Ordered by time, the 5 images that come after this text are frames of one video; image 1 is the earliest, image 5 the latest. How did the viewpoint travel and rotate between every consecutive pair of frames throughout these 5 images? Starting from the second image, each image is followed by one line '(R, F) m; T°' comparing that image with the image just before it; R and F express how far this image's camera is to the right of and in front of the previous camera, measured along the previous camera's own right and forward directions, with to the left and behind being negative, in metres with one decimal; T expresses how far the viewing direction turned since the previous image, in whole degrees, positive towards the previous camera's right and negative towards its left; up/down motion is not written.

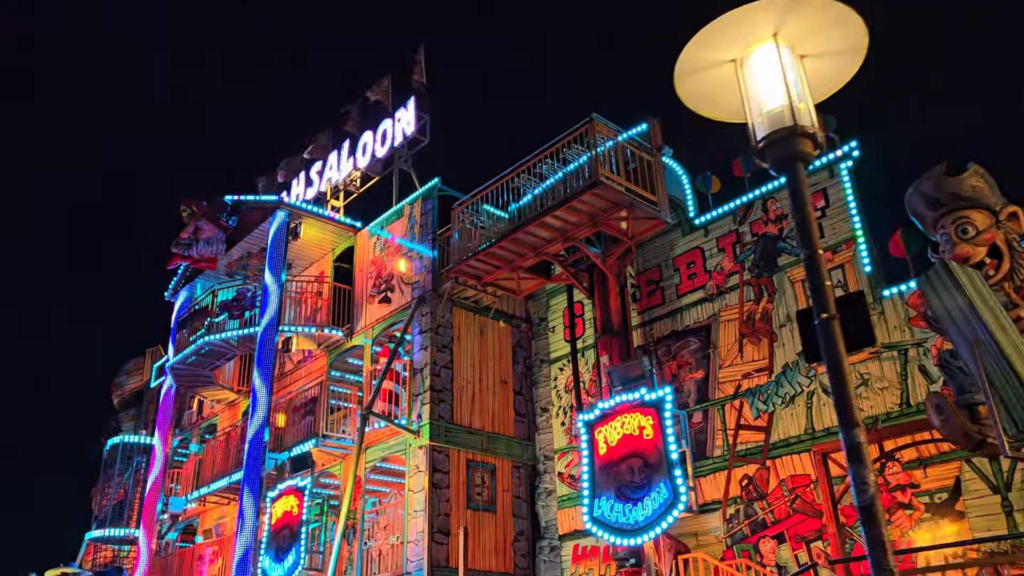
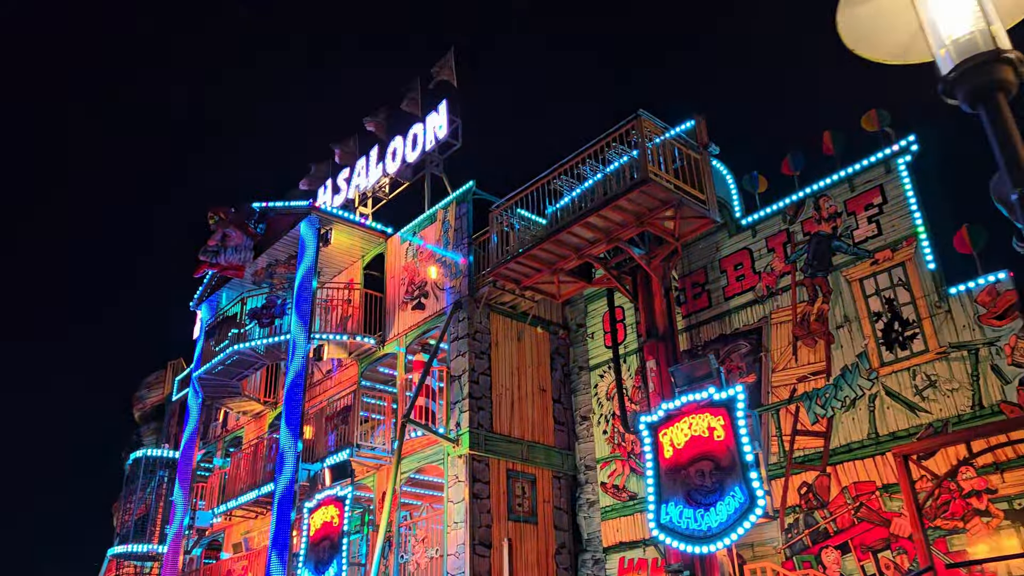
(-0.7, +0.5) m; -1°
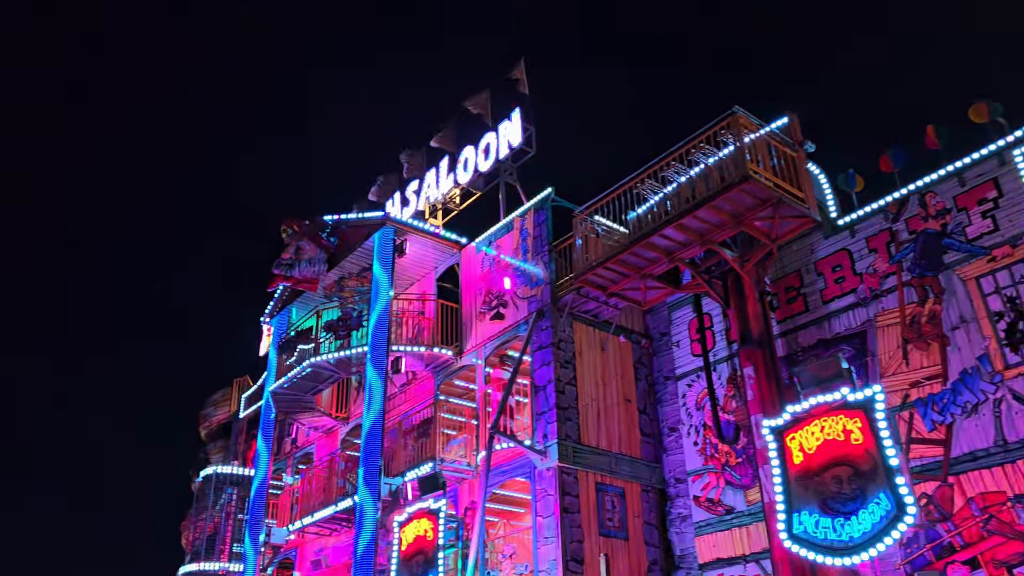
(-0.9, +0.4) m; -3°
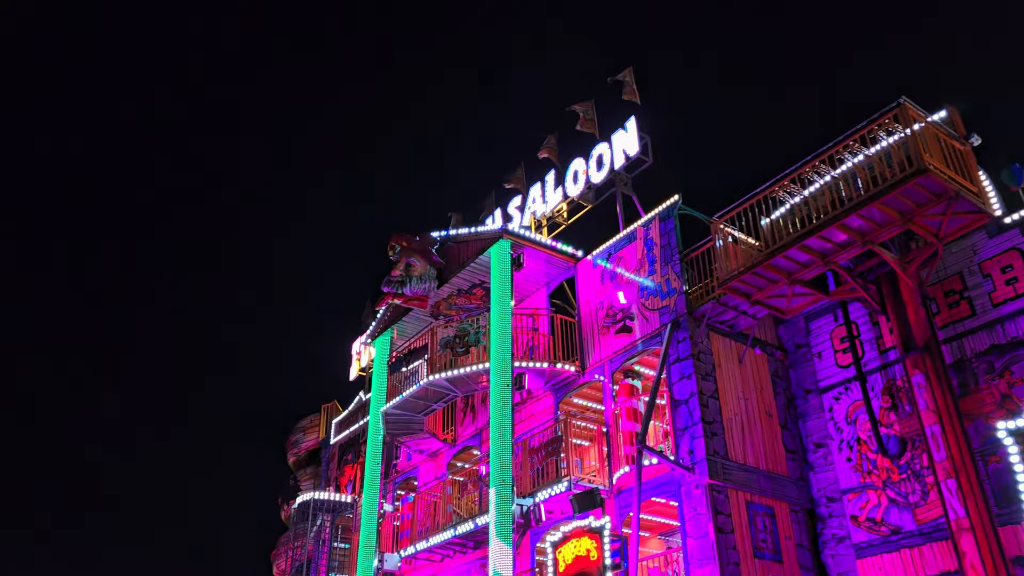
(-2.0, +0.6) m; -3°
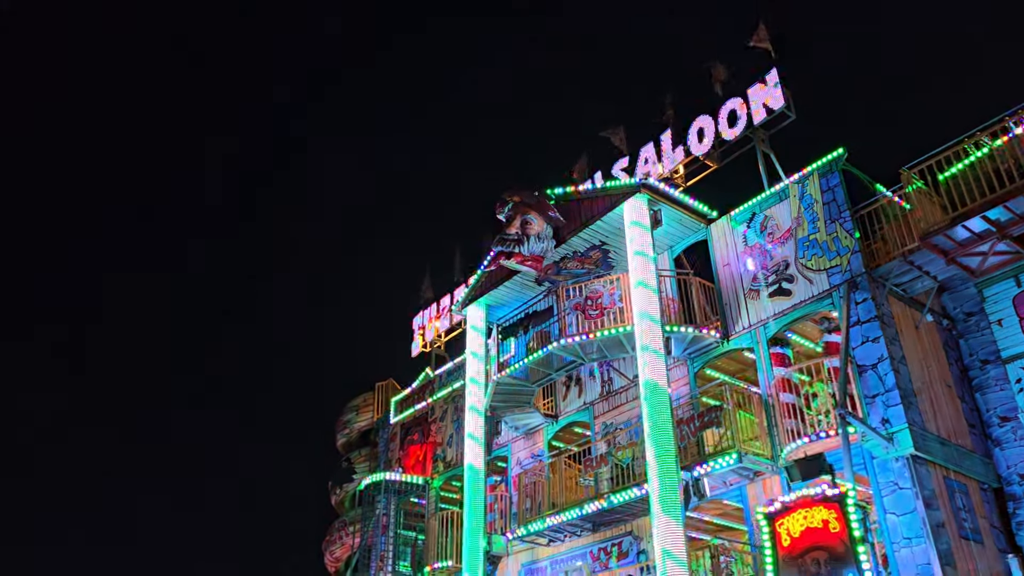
(-3.7, +1.7) m; +2°
